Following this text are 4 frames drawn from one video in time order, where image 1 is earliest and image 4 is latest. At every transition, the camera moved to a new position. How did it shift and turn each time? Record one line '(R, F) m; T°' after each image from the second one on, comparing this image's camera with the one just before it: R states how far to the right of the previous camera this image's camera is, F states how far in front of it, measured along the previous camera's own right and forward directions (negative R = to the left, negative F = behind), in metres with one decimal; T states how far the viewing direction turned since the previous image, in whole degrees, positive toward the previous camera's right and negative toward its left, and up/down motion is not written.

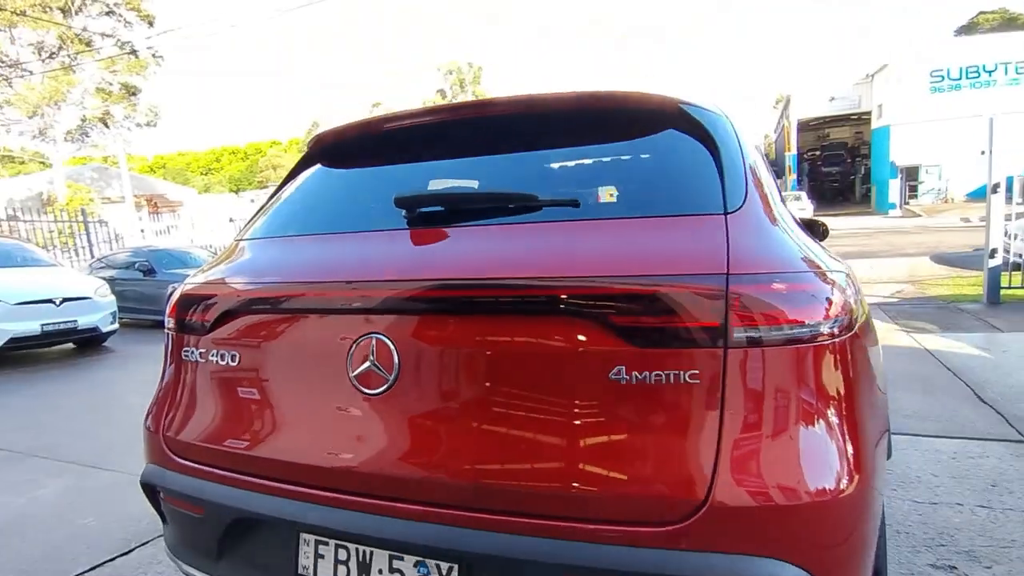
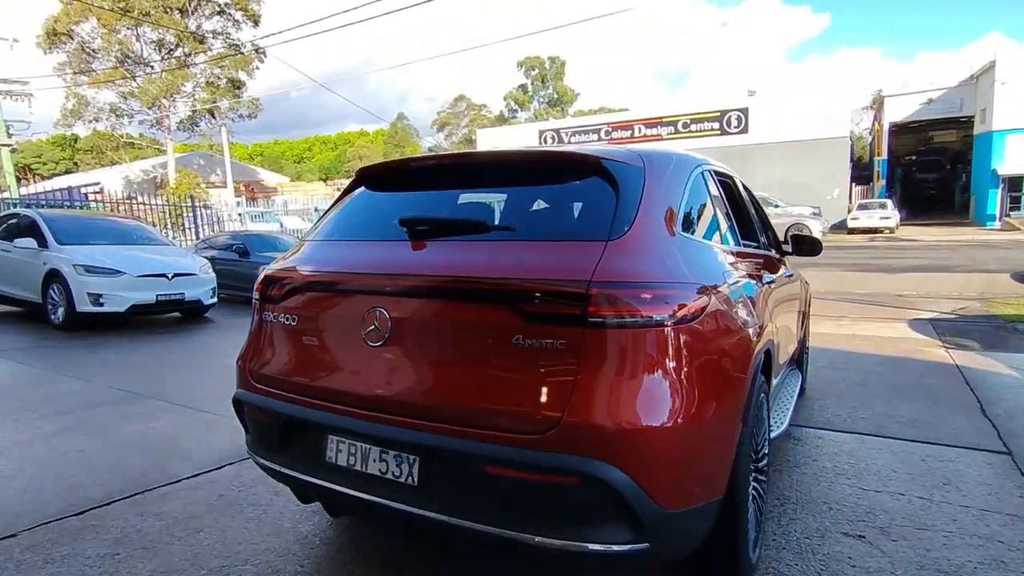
(+0.4, -0.7) m; -7°
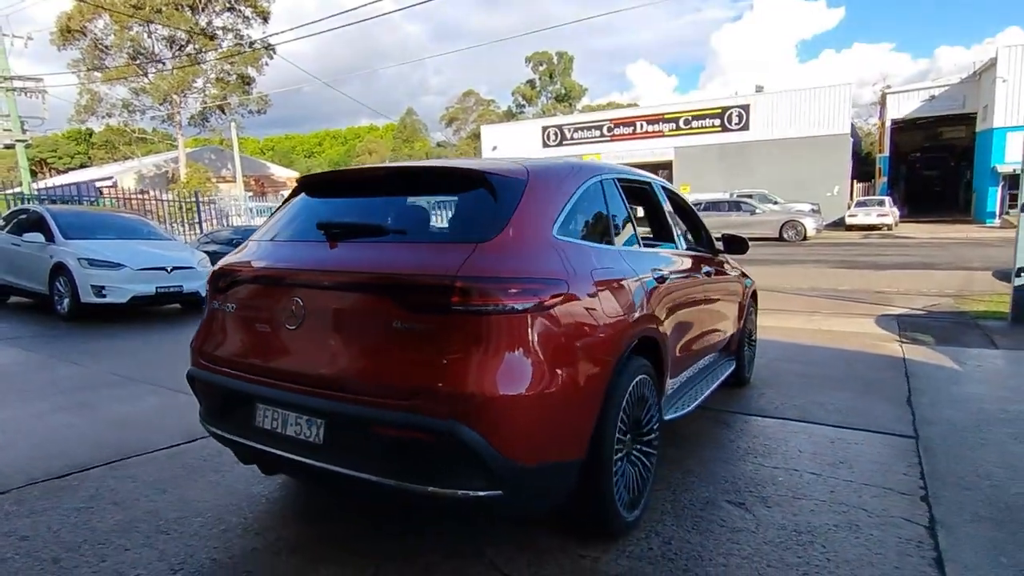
(+0.5, -0.4) m; -1°
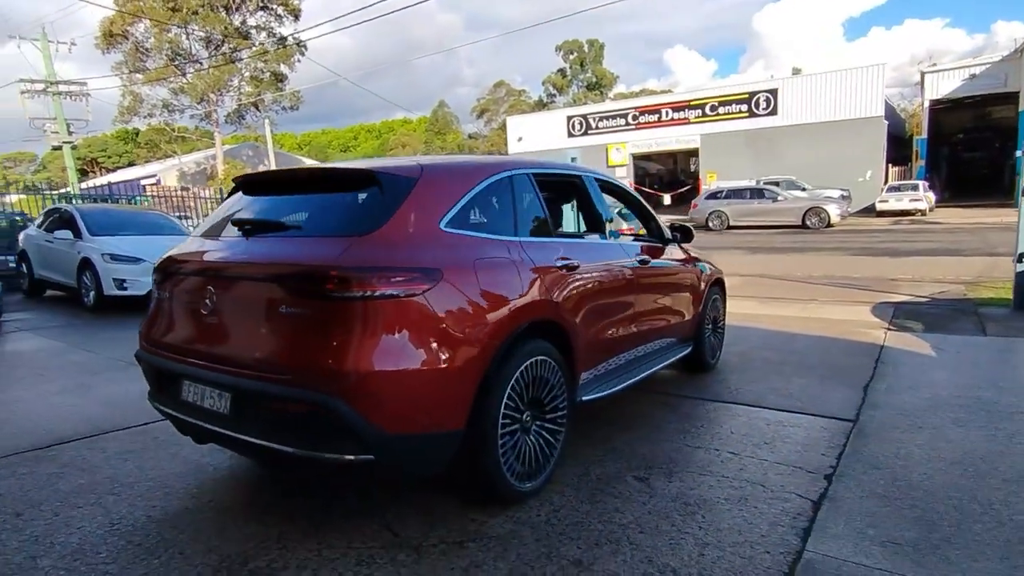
(+0.7, -0.2) m; -4°
